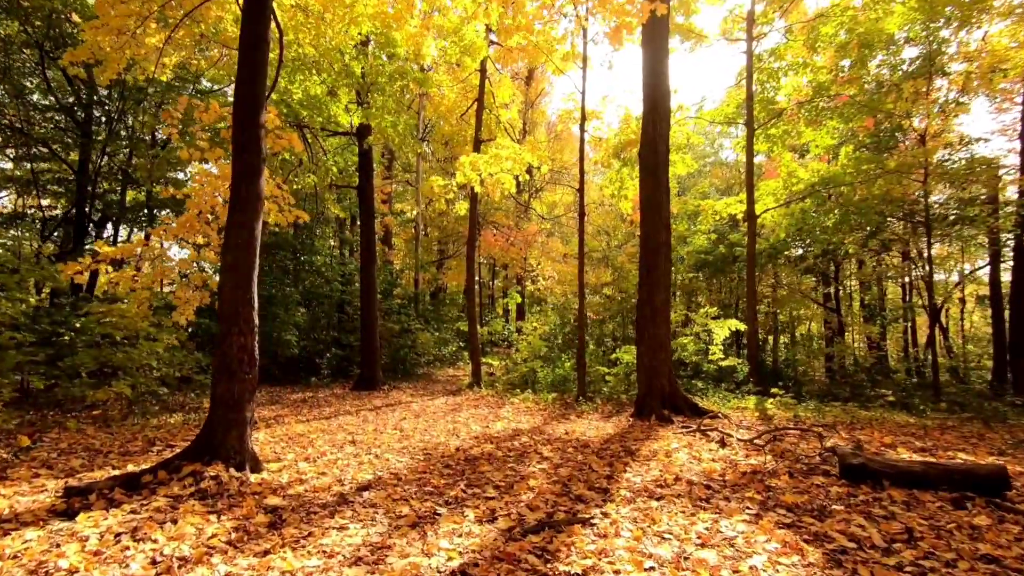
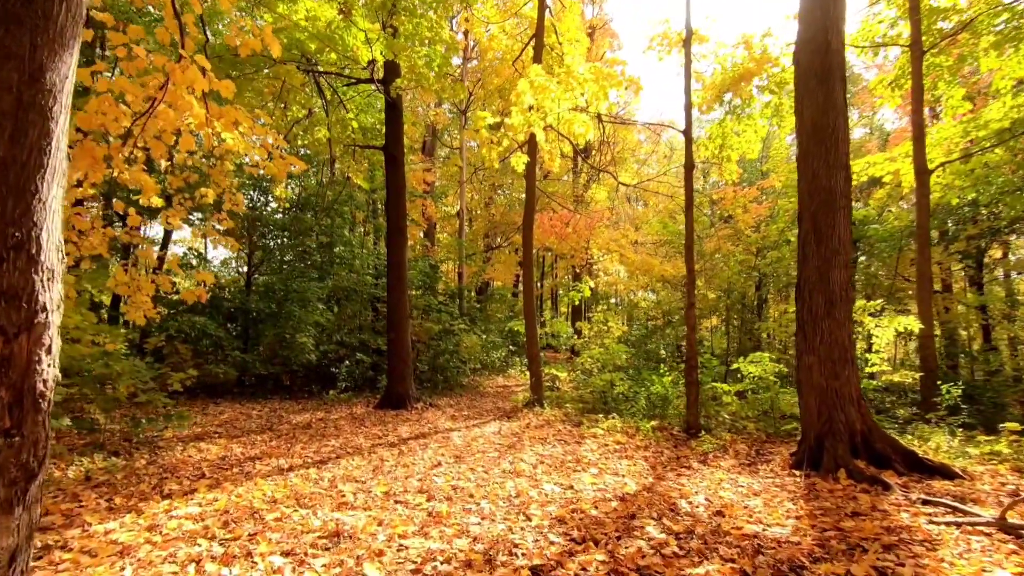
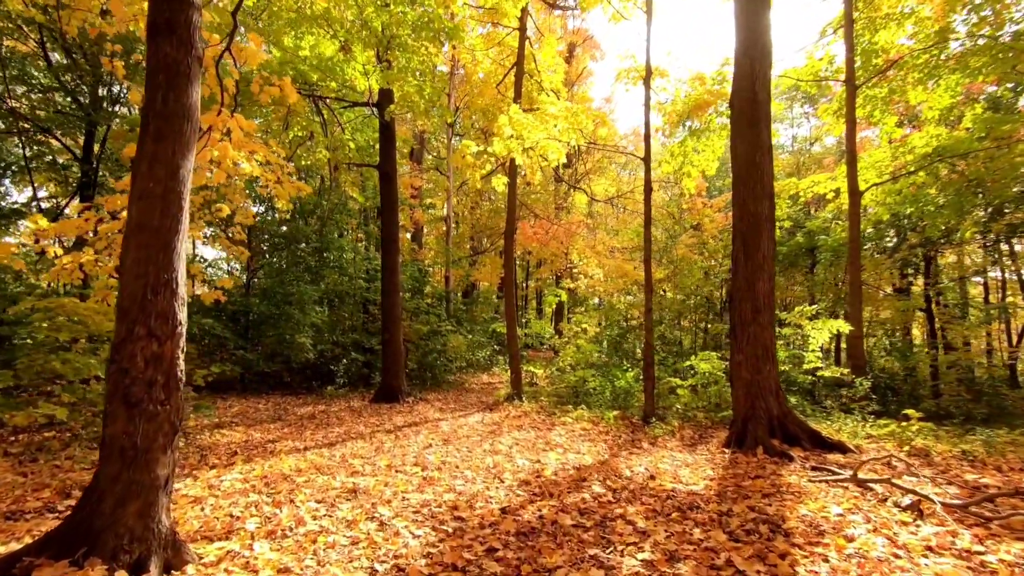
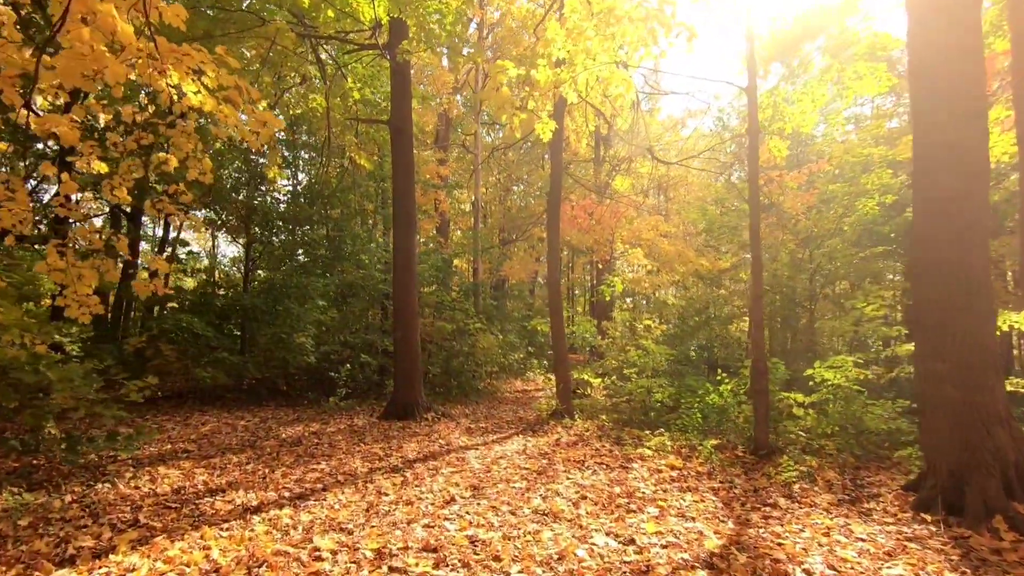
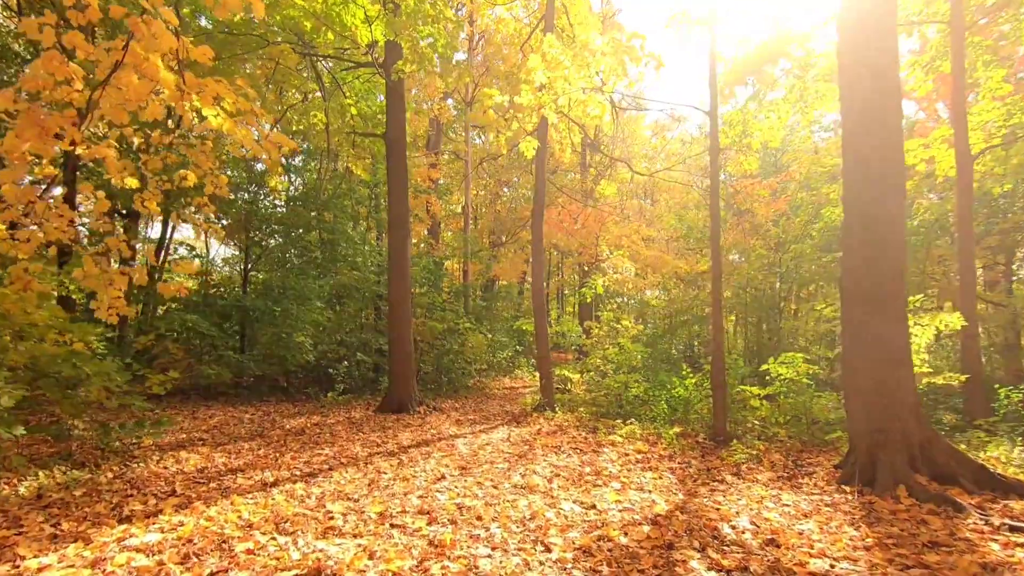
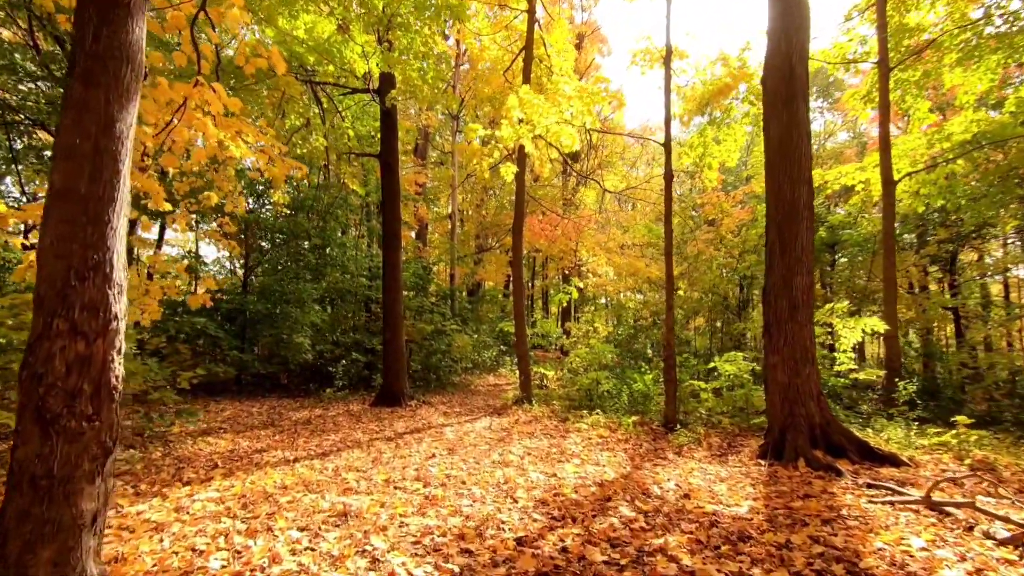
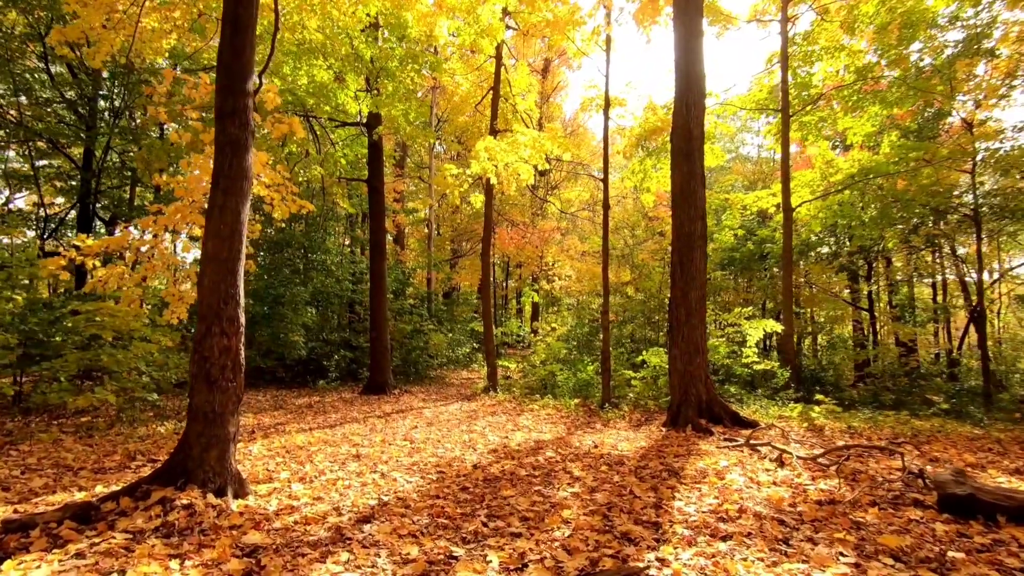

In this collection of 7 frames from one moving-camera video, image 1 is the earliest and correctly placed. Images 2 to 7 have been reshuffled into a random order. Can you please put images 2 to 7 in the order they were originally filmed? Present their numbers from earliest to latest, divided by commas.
7, 3, 6, 2, 5, 4
